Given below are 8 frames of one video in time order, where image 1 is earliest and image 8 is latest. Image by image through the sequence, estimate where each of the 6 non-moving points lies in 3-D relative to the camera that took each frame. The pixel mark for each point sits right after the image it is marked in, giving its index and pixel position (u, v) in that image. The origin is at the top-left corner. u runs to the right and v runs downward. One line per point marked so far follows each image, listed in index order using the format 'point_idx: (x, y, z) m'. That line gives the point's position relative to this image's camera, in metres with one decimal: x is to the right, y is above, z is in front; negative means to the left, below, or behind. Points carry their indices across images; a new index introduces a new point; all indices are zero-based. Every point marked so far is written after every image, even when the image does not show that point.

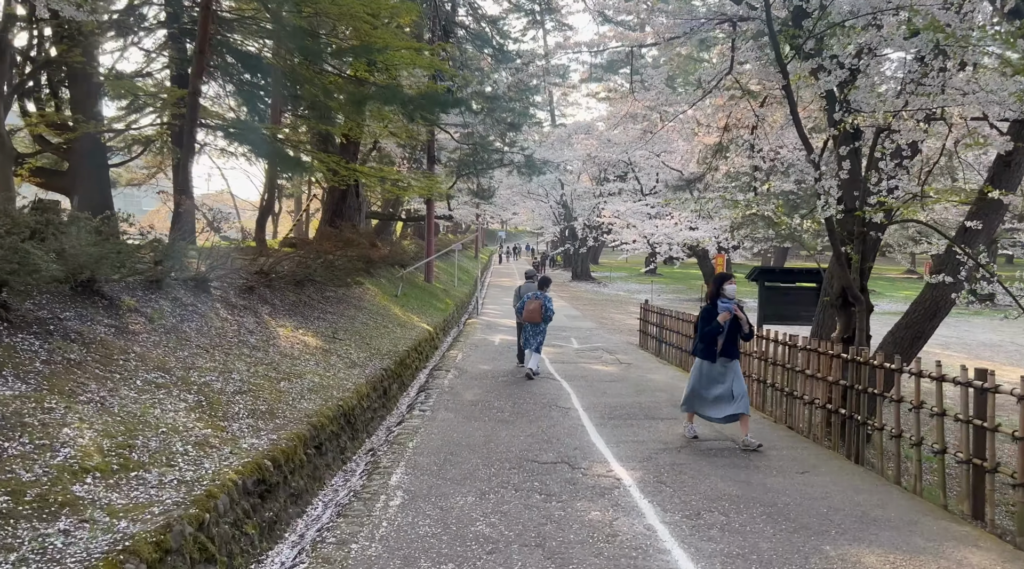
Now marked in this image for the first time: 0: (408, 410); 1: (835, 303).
0: (-1.1, -1.3, +9.5) m
1: (+3.5, -0.2, +9.9) m
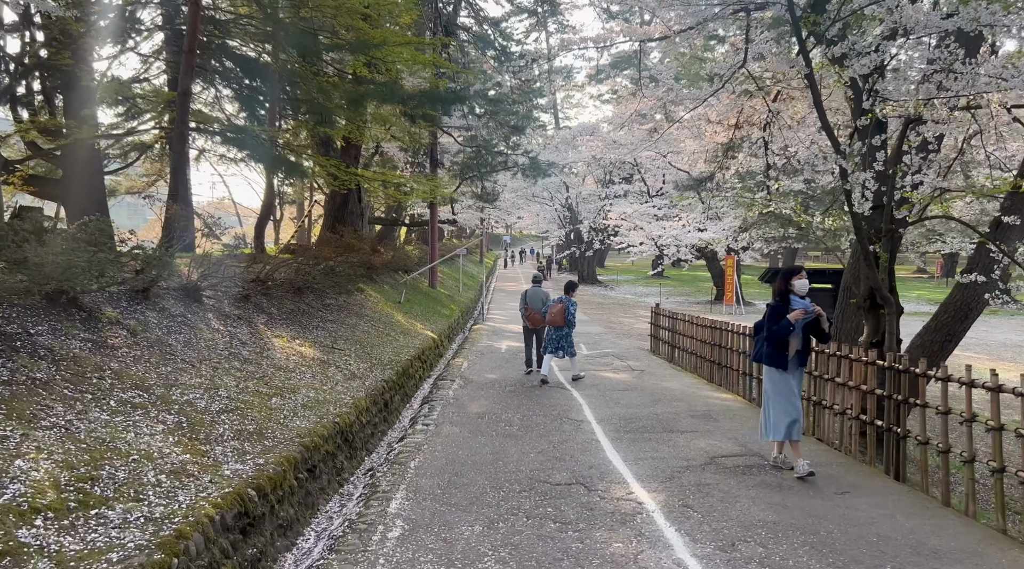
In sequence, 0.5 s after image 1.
0: (-1.0, -1.4, +9.0) m
1: (+3.6, -0.2, +9.3) m
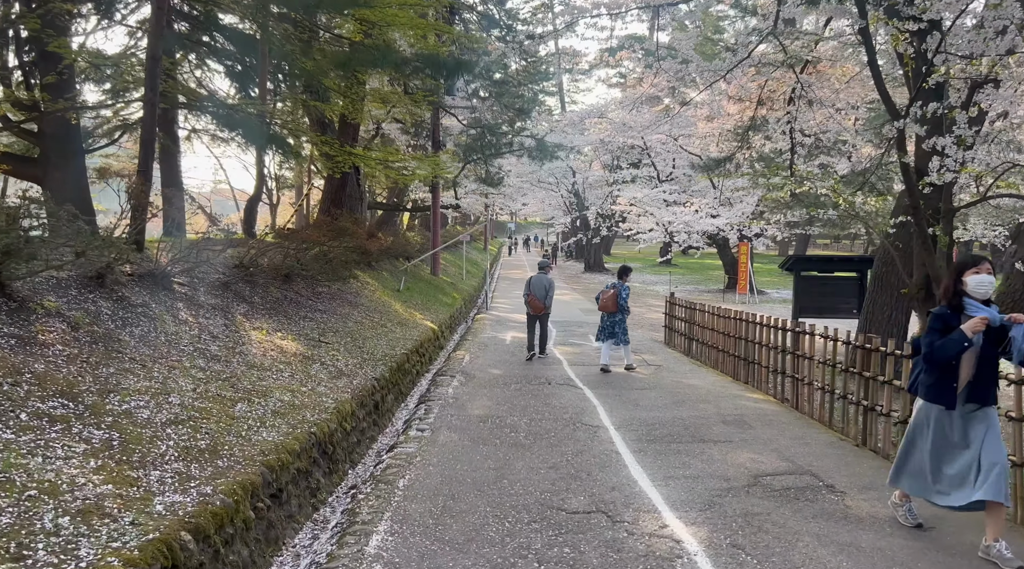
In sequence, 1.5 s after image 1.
0: (-0.9, -1.2, +8.0) m
1: (+3.6, -0.1, +8.3) m
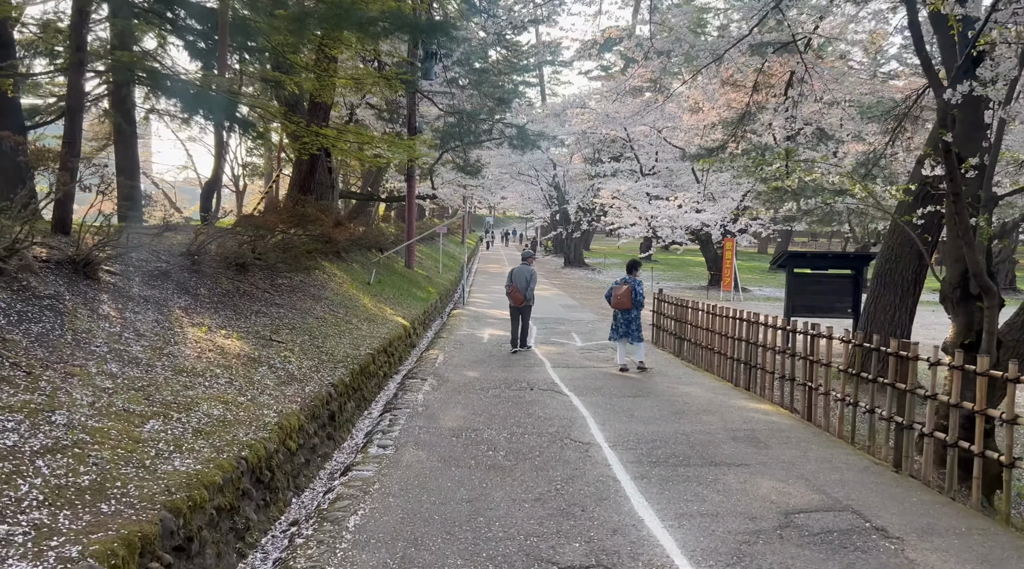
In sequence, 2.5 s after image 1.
0: (-1.1, -1.2, +6.9) m
1: (+3.5, -0.1, +7.3) m
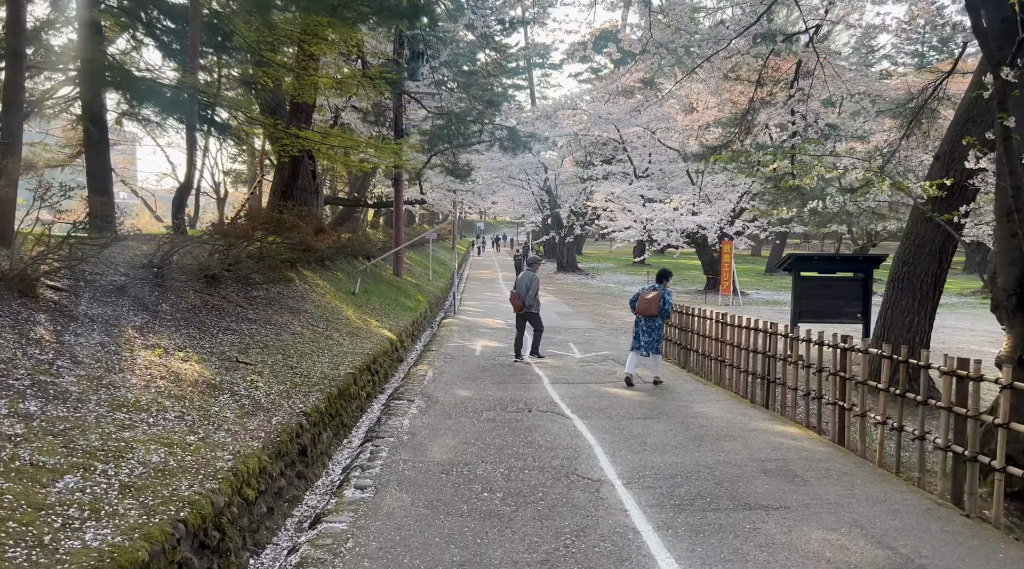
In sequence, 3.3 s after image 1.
0: (-1.1, -1.3, +6.0) m
1: (+3.4, -0.1, +6.5) m
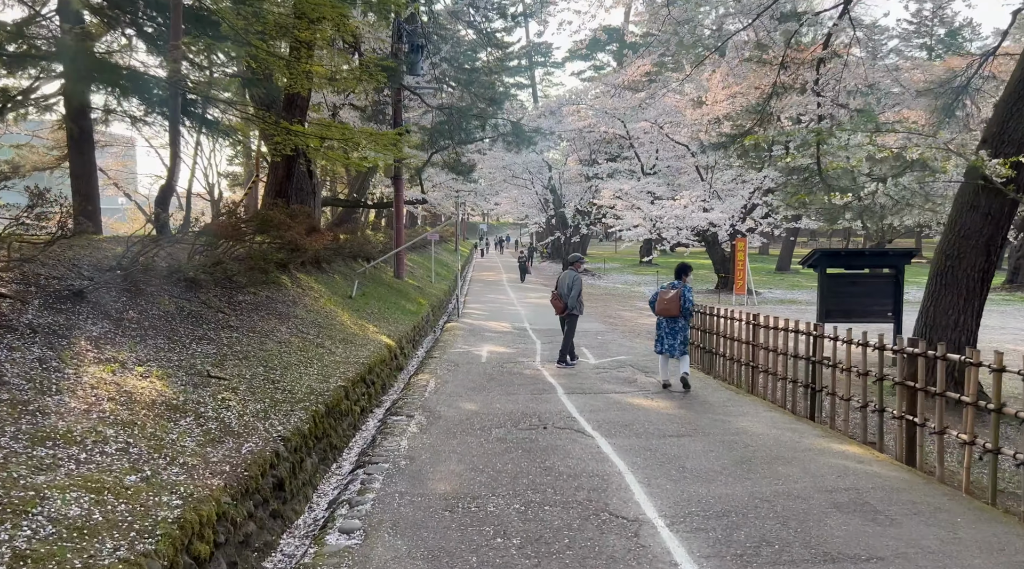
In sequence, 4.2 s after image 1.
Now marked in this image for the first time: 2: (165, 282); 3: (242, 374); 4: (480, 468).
0: (-1.0, -1.3, +5.0) m
1: (+3.5, -0.1, +5.5) m
2: (-3.4, 0.0, +9.0) m
3: (-2.0, -0.7, +6.9) m
4: (-0.2, -1.2, +5.7) m
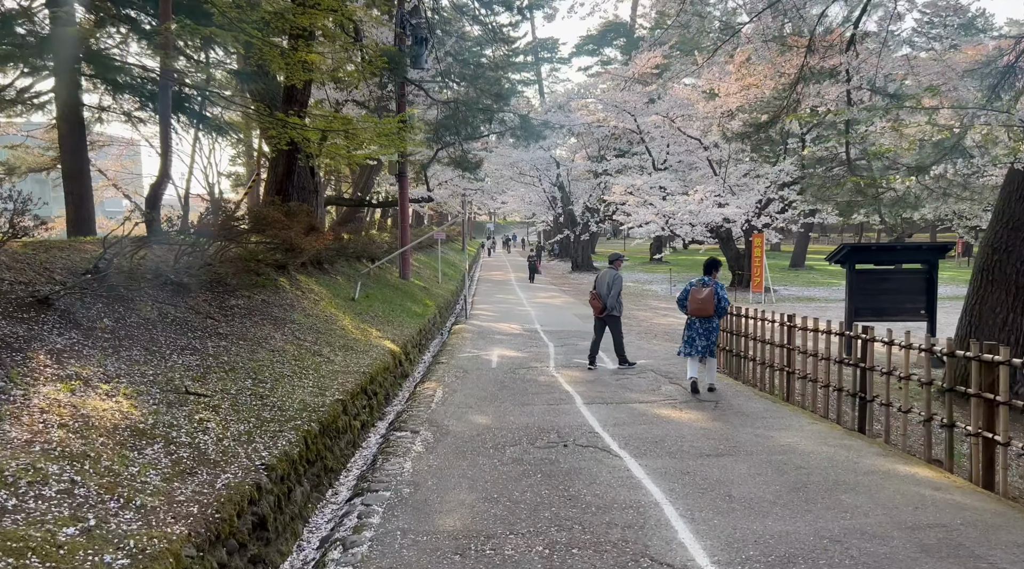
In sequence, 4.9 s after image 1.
0: (-0.9, -1.3, +4.2) m
1: (+3.6, -0.1, +4.7) m
2: (-3.3, 0.0, +8.2) m
3: (-1.9, -0.7, +6.2) m
4: (-0.1, -1.2, +5.0) m
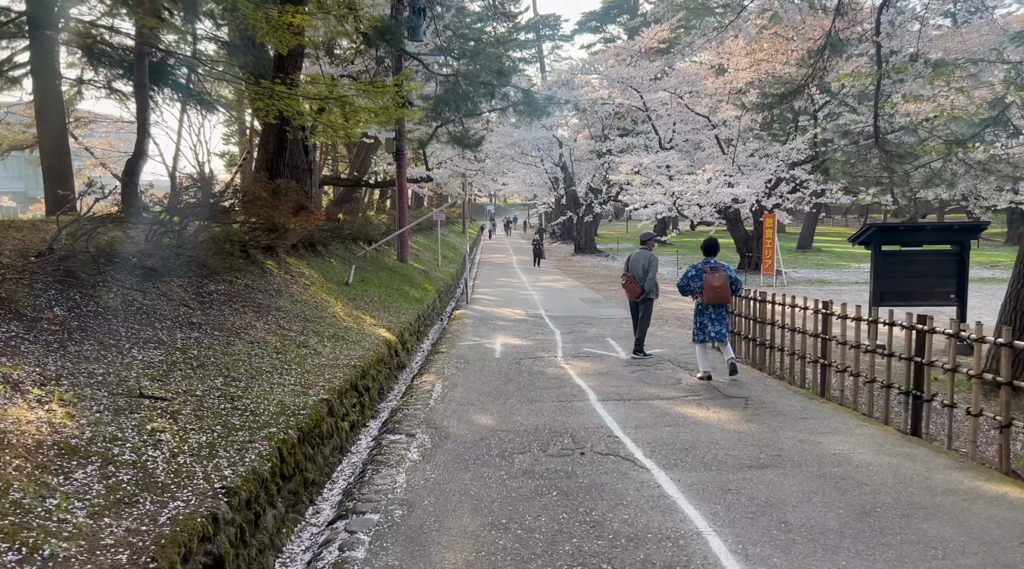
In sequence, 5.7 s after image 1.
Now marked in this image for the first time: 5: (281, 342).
0: (-0.9, -1.2, +3.4) m
1: (+3.7, 0.0, +3.9) m
2: (-3.2, +0.1, +7.4) m
3: (-1.9, -0.6, +5.4) m
4: (0.0, -1.1, +4.2) m
5: (-1.9, -0.5, +7.6) m
